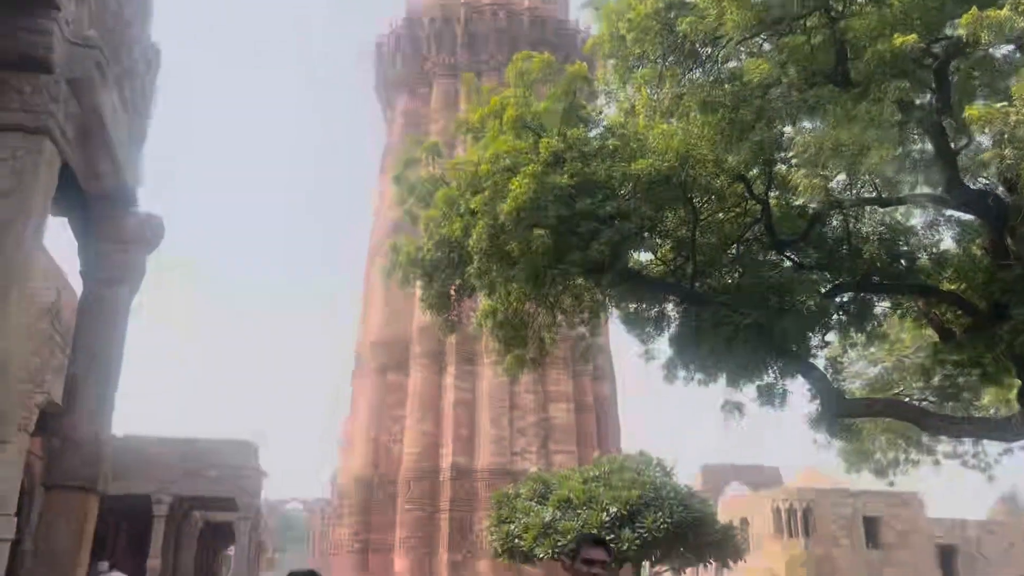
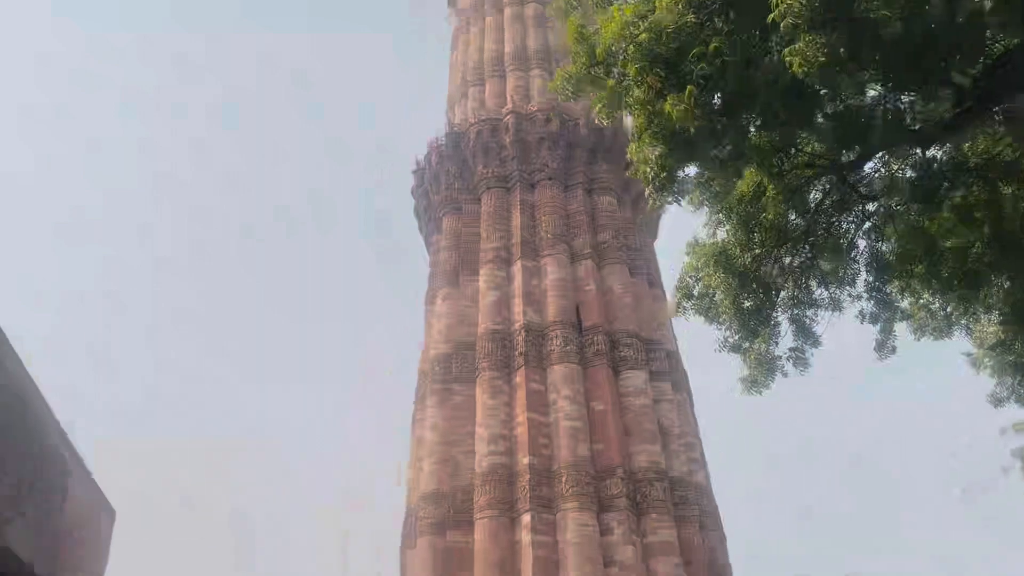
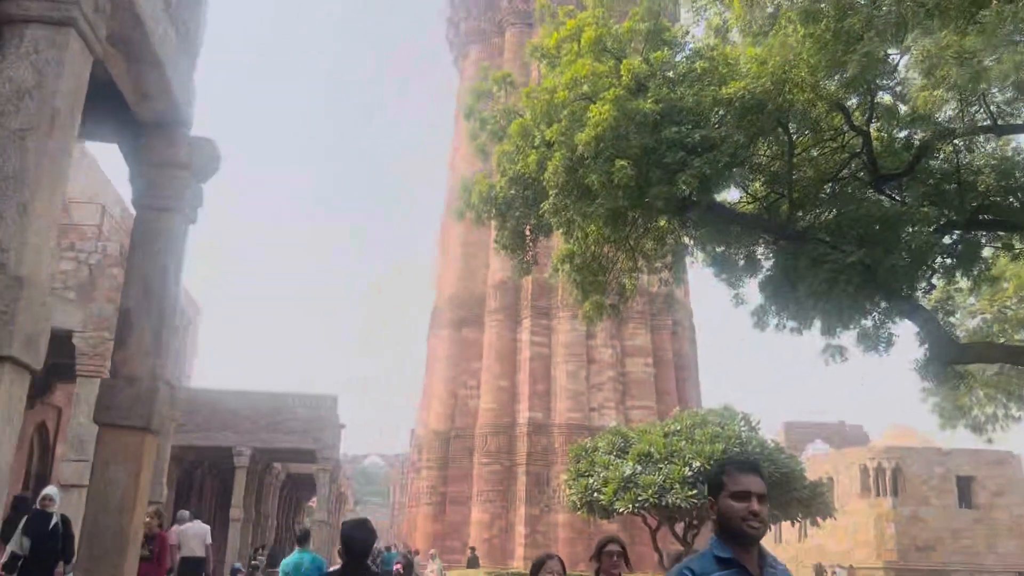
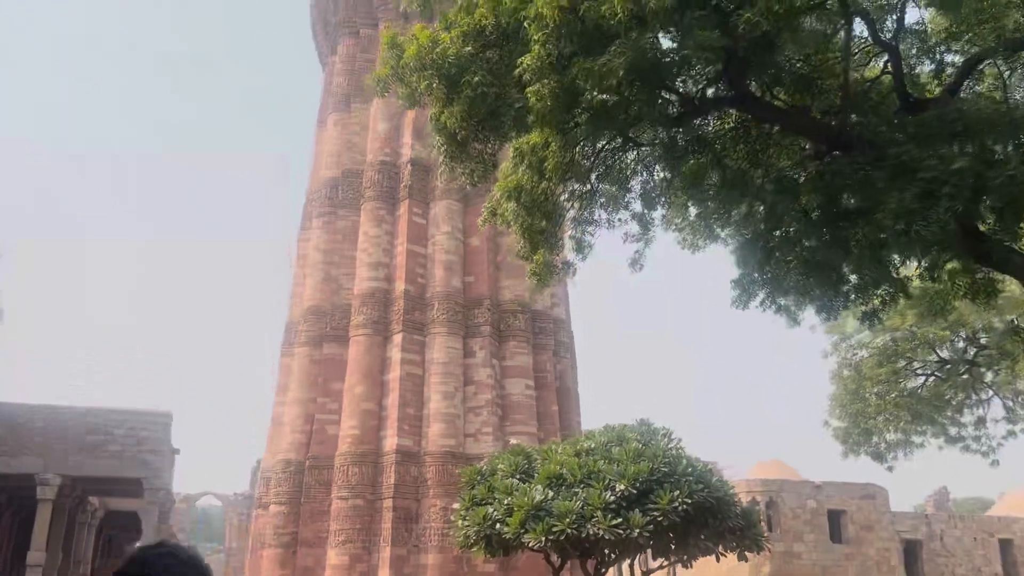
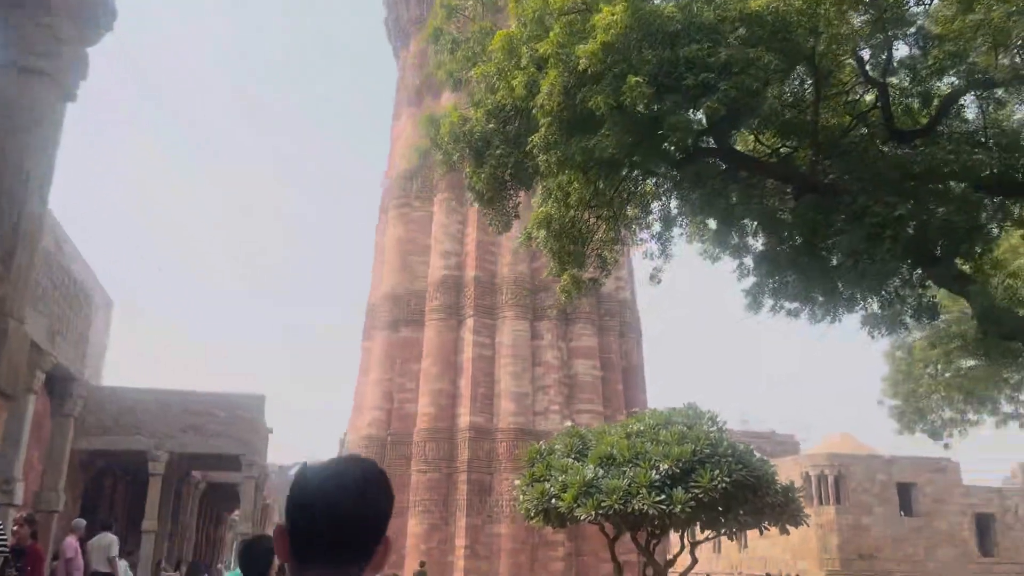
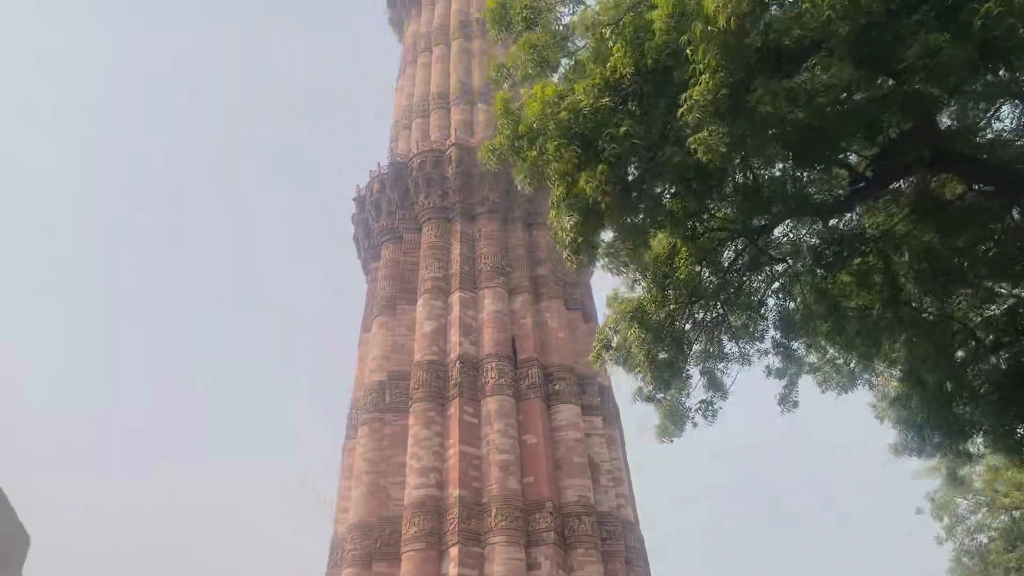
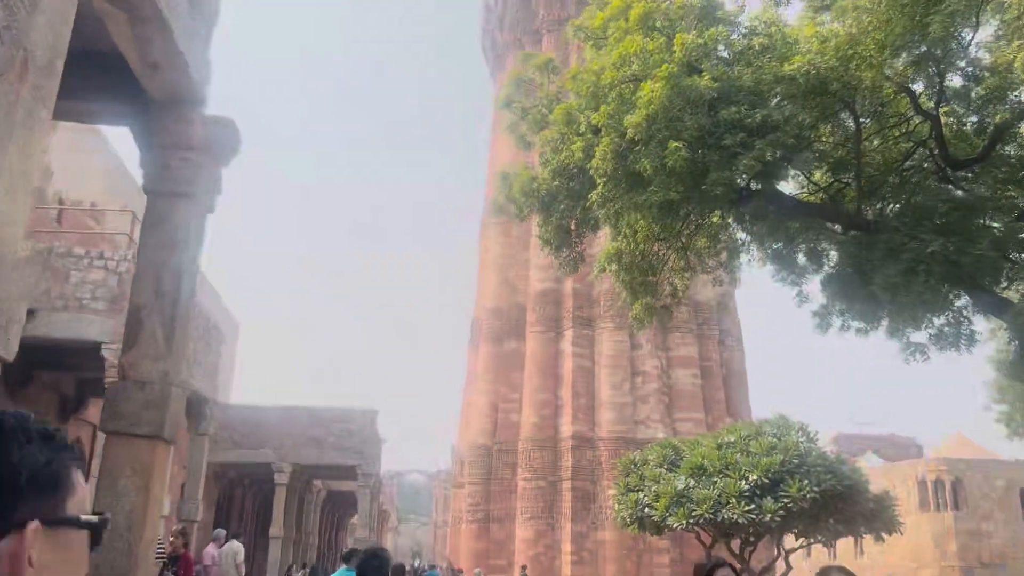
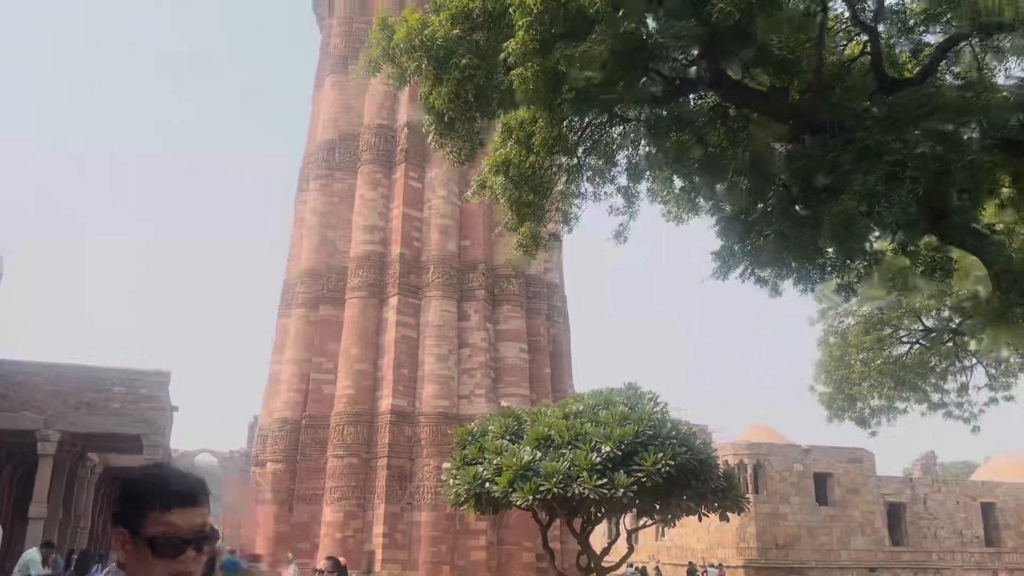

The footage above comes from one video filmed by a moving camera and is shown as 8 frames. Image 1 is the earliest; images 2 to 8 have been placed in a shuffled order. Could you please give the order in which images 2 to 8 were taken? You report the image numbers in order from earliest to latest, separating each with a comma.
3, 7, 5, 8, 4, 6, 2
